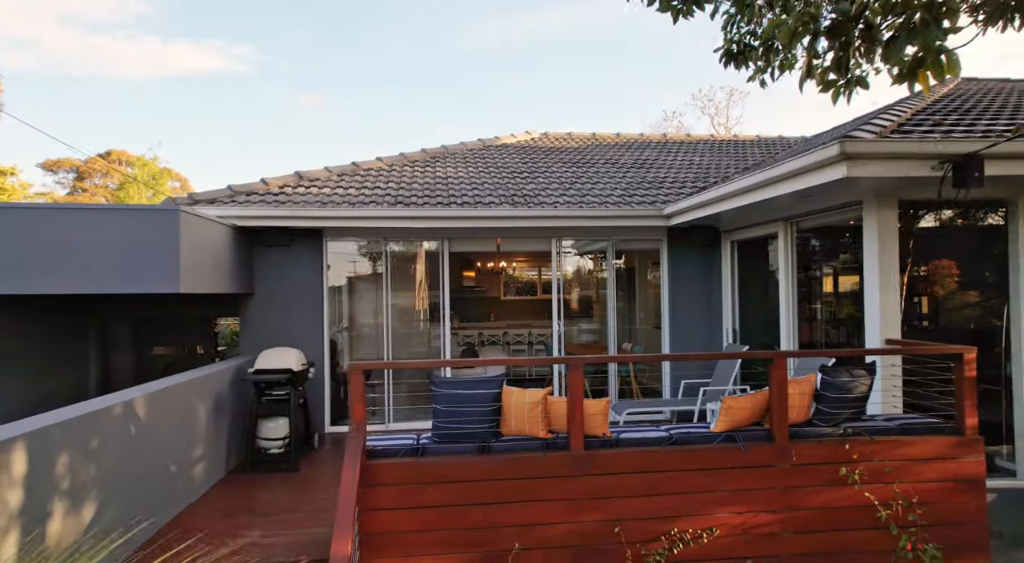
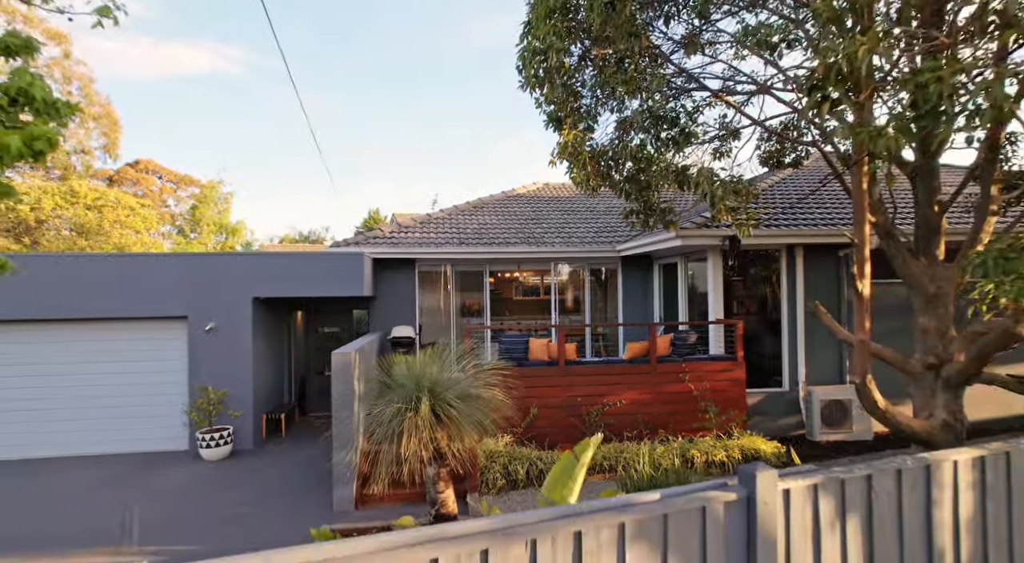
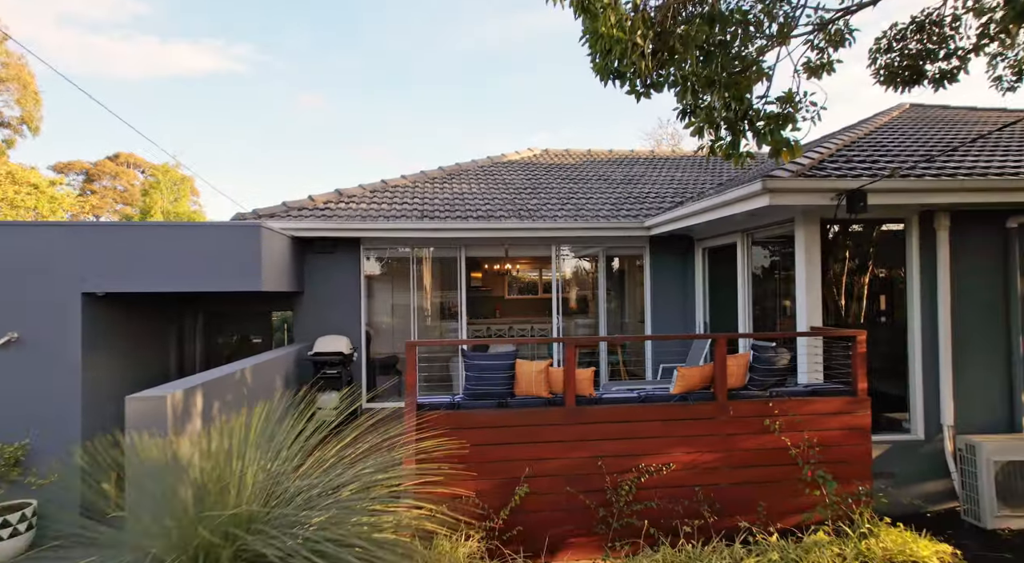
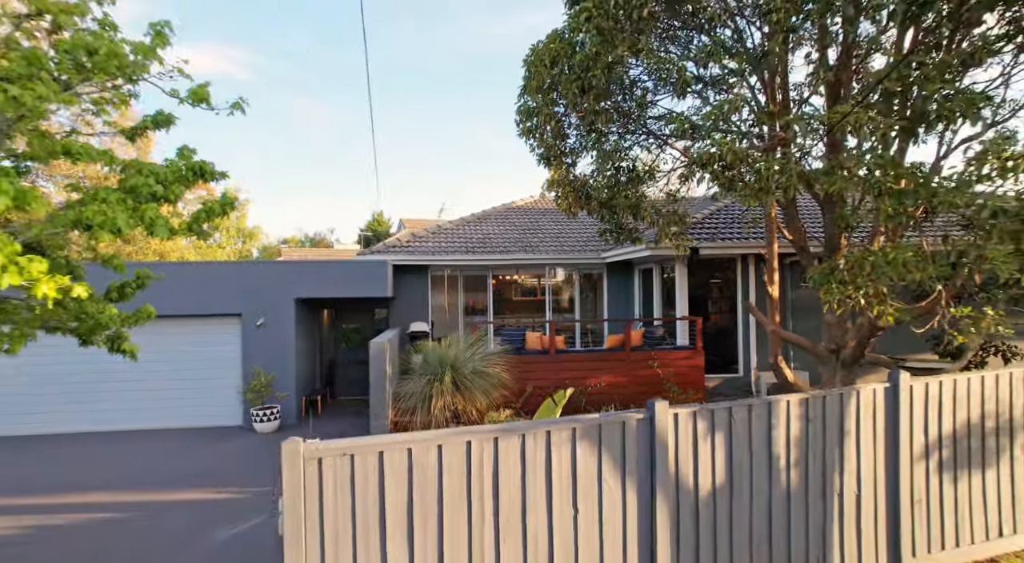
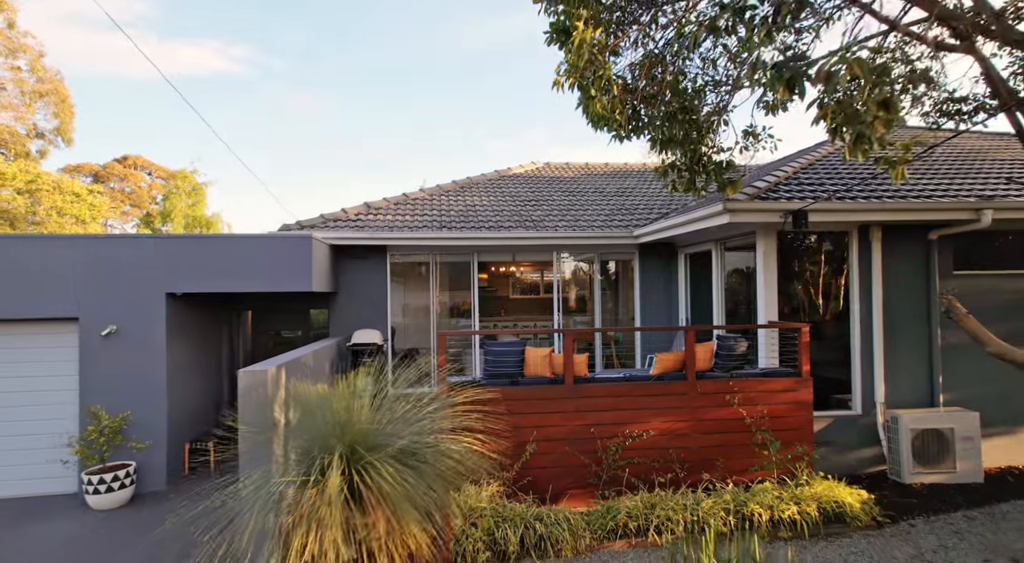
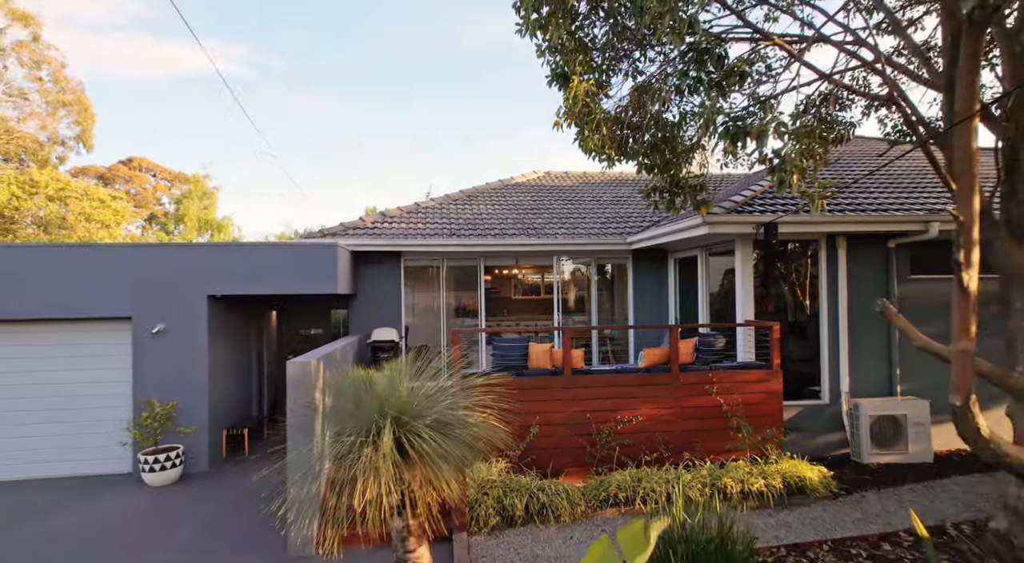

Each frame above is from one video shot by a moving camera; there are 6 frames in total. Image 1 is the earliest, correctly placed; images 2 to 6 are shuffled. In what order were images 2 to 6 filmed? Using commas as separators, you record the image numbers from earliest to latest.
3, 5, 6, 2, 4
